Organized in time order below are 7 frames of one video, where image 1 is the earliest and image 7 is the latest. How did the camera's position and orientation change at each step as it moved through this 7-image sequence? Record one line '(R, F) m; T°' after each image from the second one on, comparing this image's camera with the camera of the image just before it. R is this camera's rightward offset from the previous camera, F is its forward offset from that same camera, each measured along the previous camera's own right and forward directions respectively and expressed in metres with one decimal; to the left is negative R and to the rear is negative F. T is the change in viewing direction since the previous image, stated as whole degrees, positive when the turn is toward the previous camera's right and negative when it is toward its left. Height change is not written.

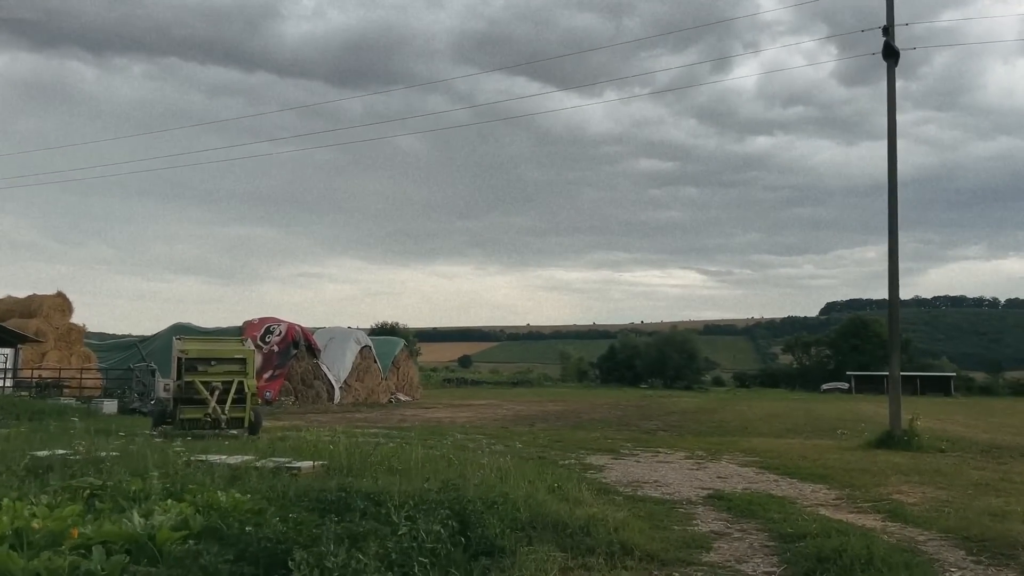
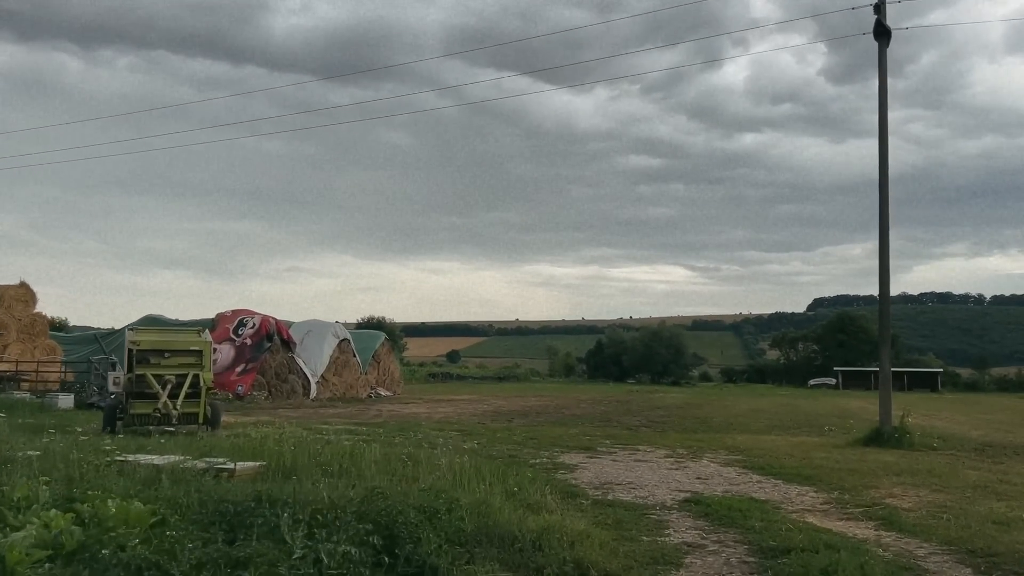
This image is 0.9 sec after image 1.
(+0.3, +0.8) m; +1°
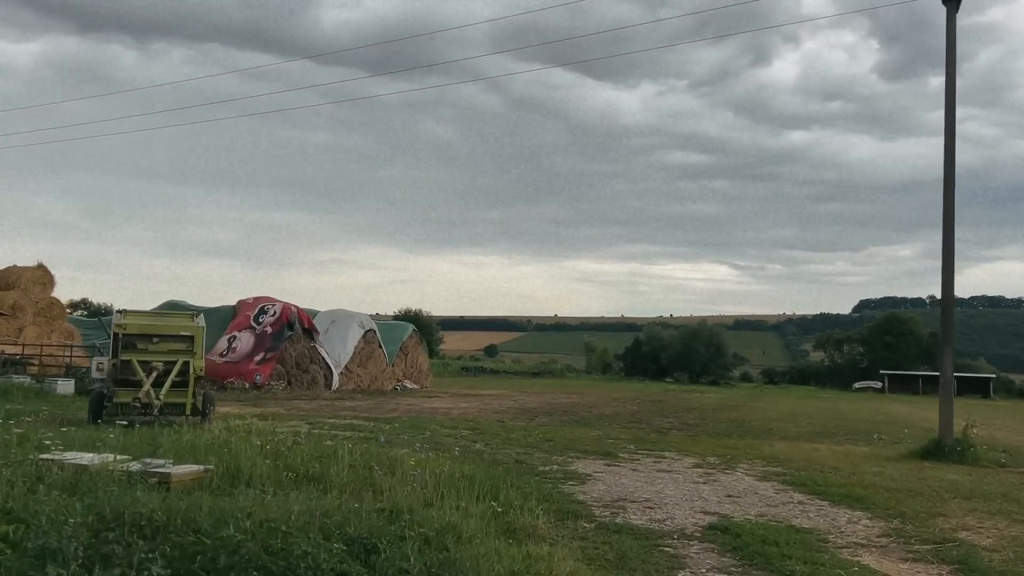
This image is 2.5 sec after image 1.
(+0.4, +1.3) m; -3°
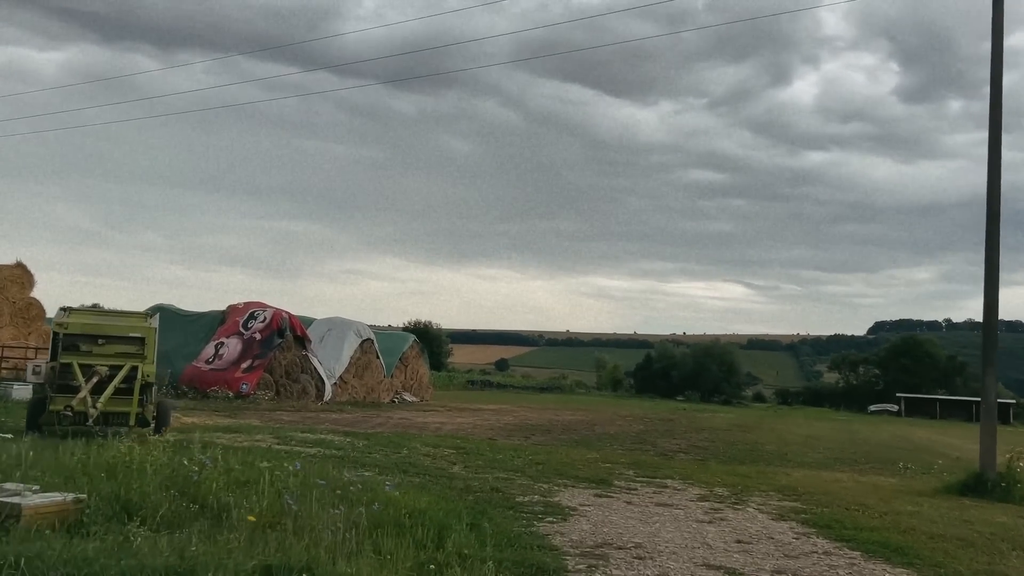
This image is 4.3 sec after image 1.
(+0.4, +1.5) m; -1°
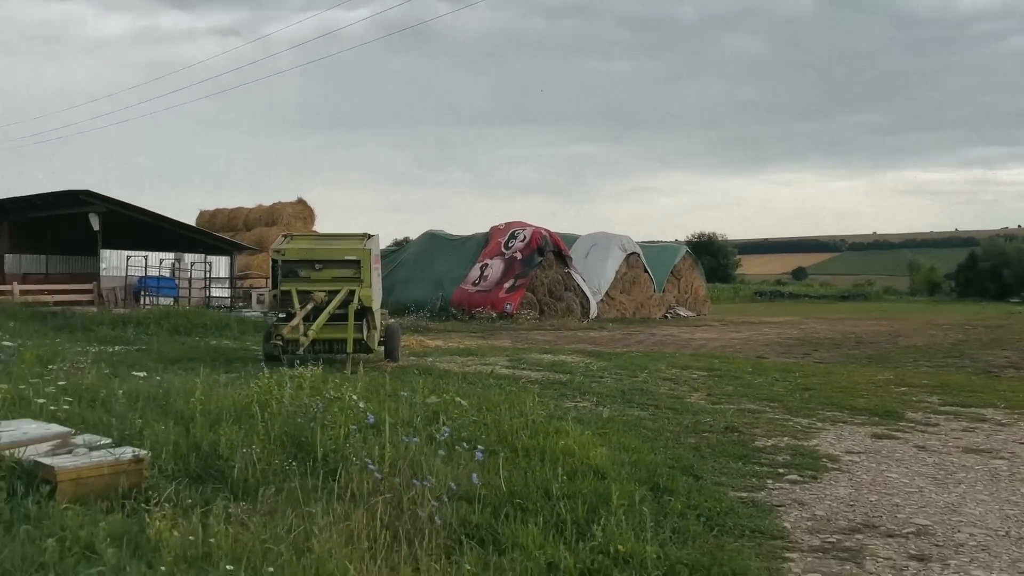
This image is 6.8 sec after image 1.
(+0.5, +2.1) m; -20°
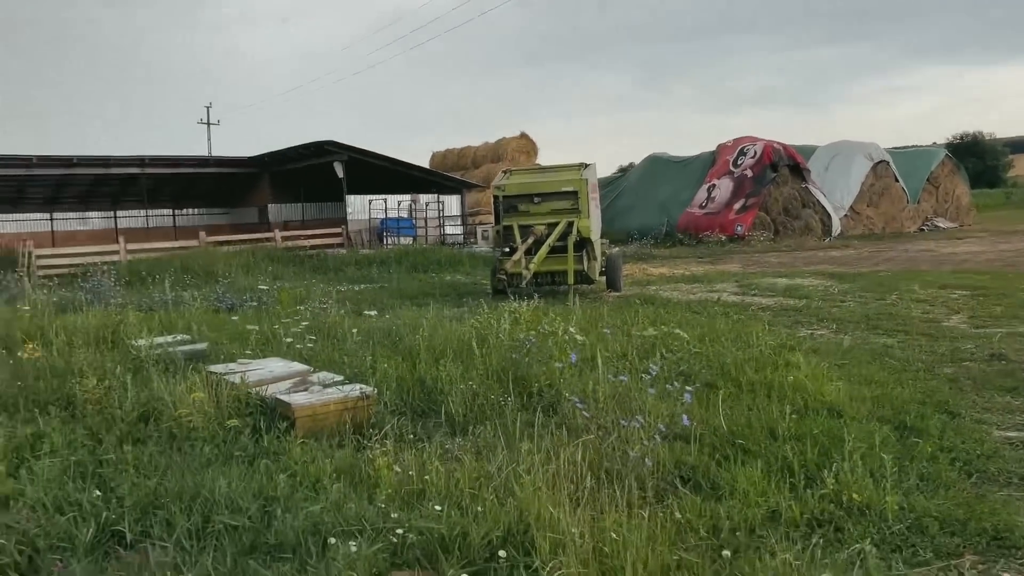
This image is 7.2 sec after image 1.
(+0.1, +0.2) m; -16°
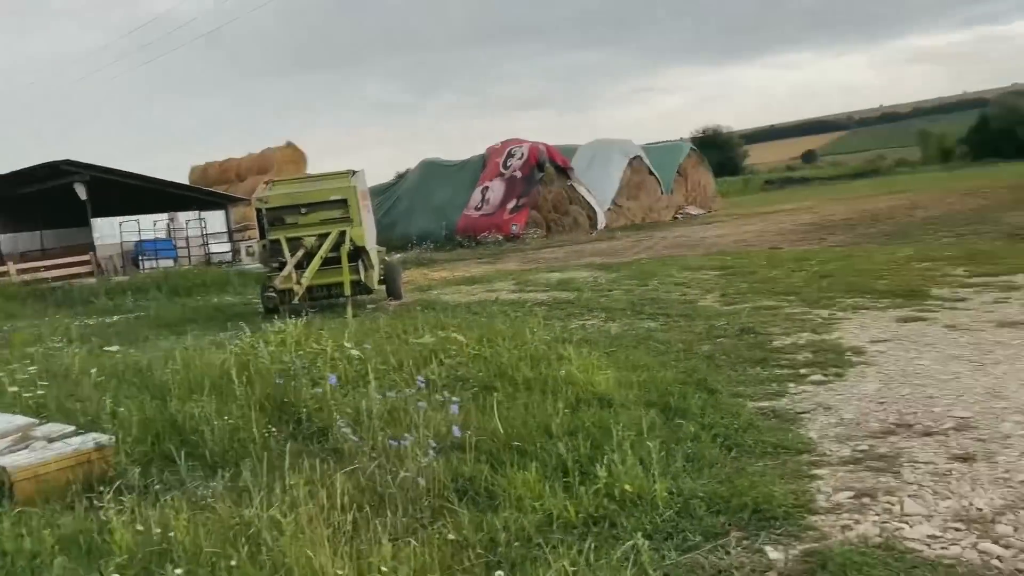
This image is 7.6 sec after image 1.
(+0.1, +0.2) m; +14°
